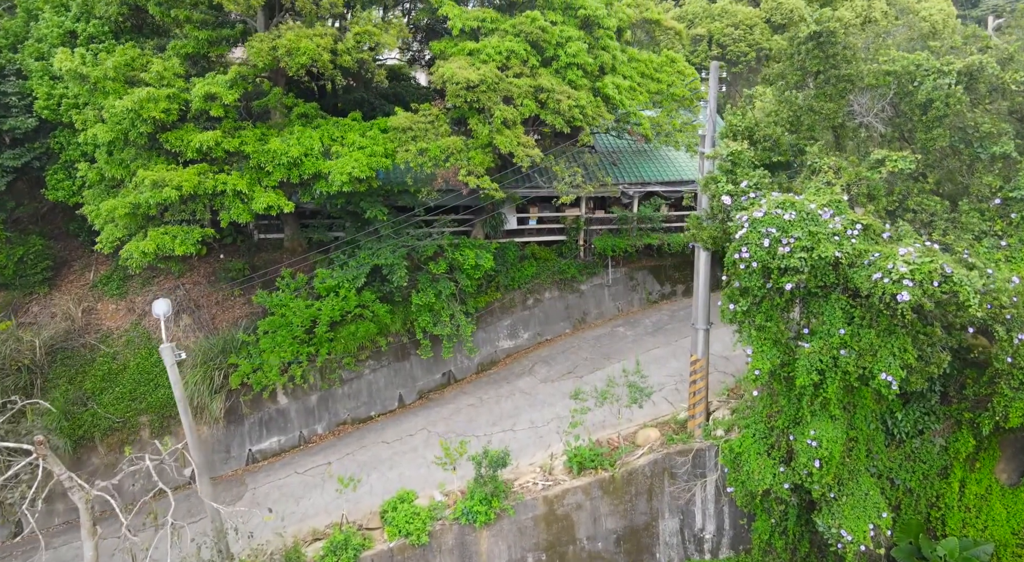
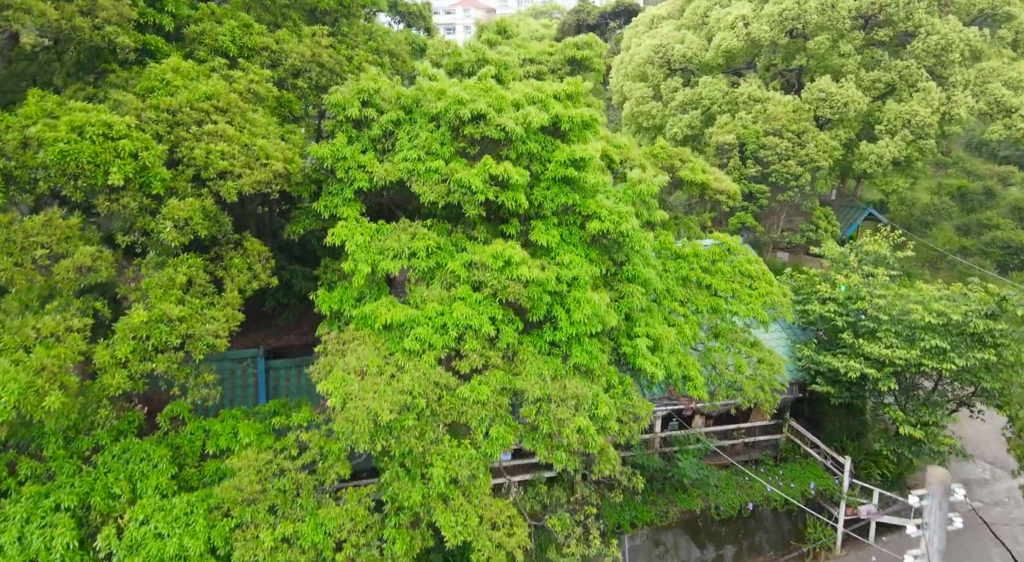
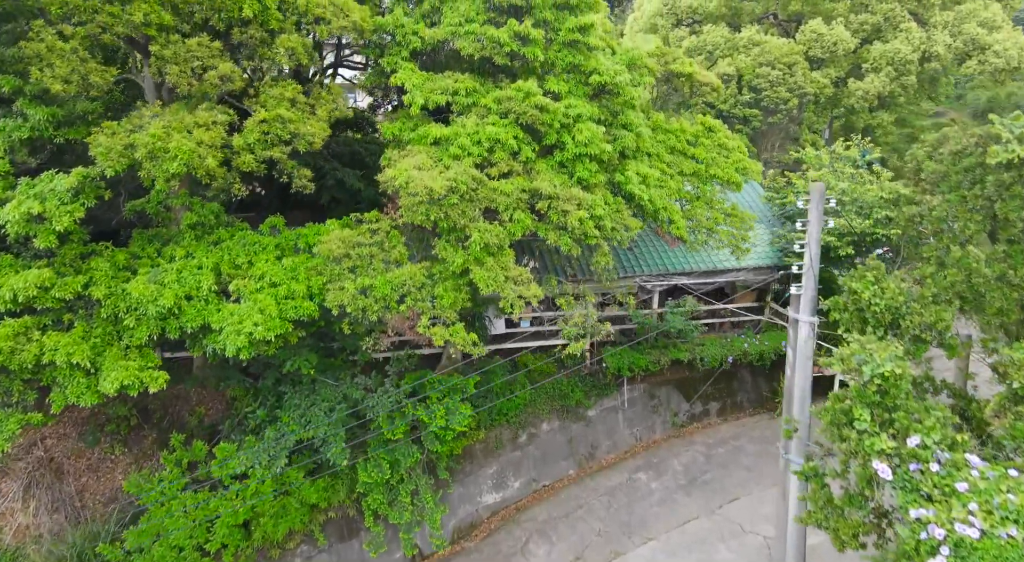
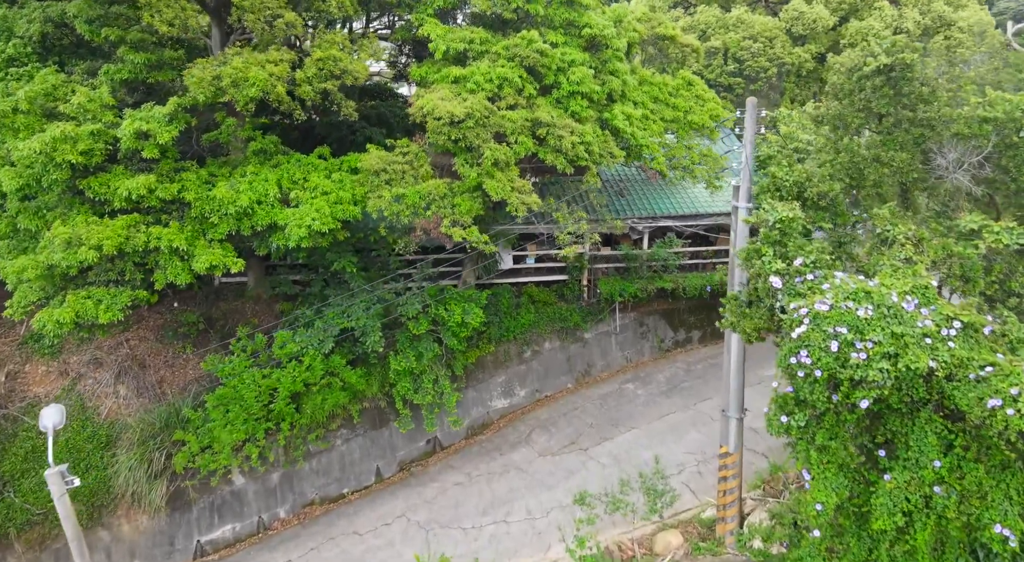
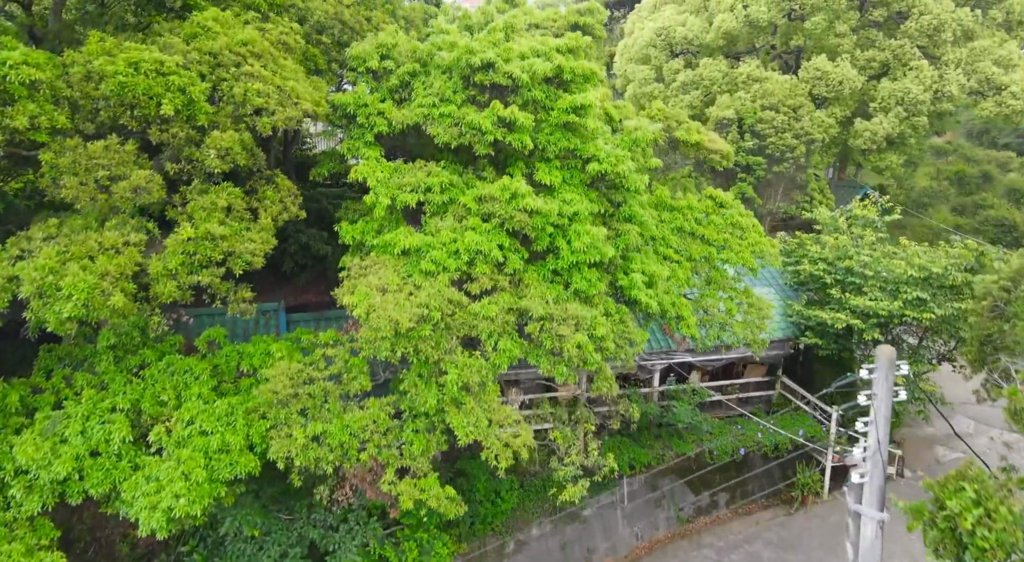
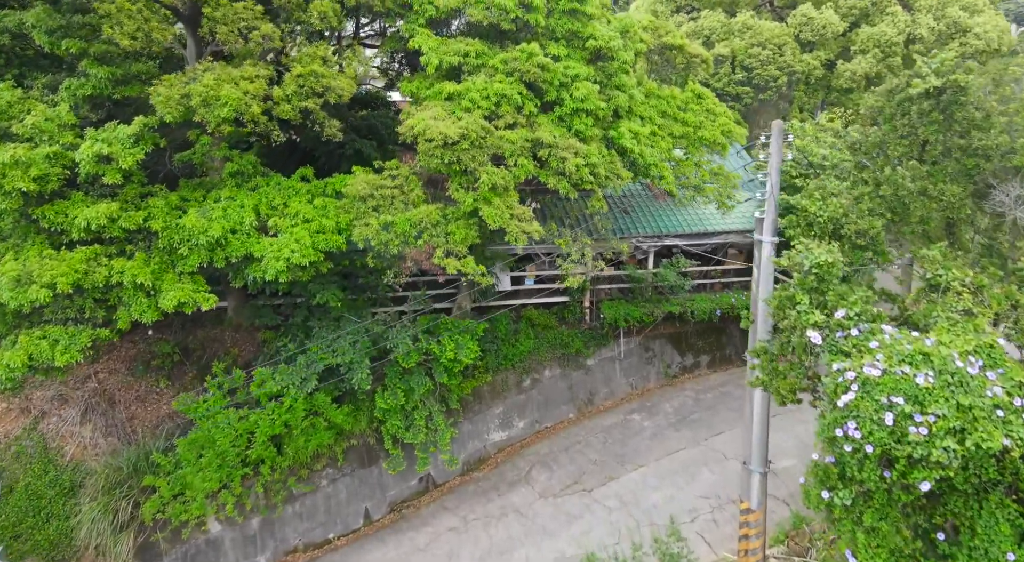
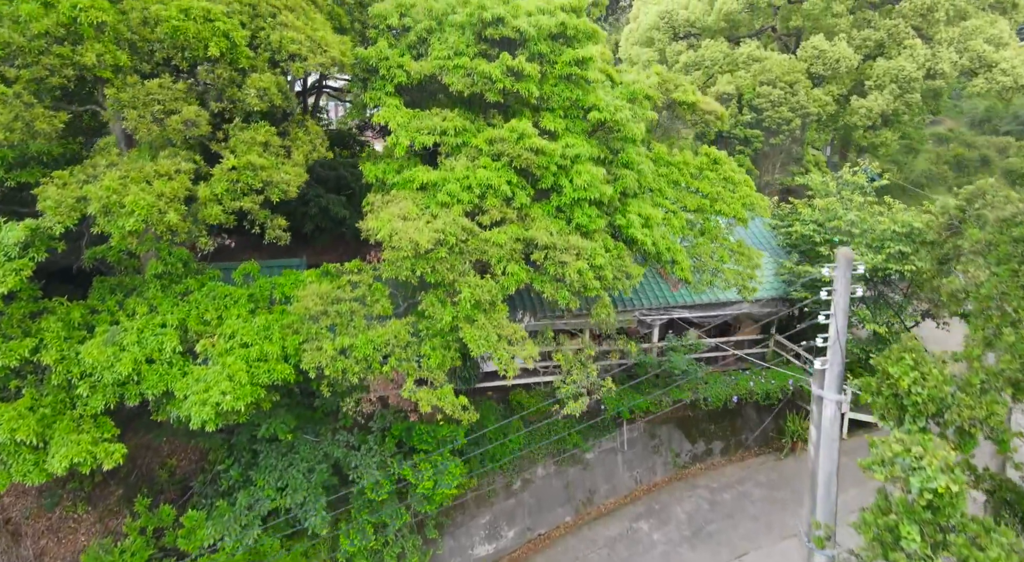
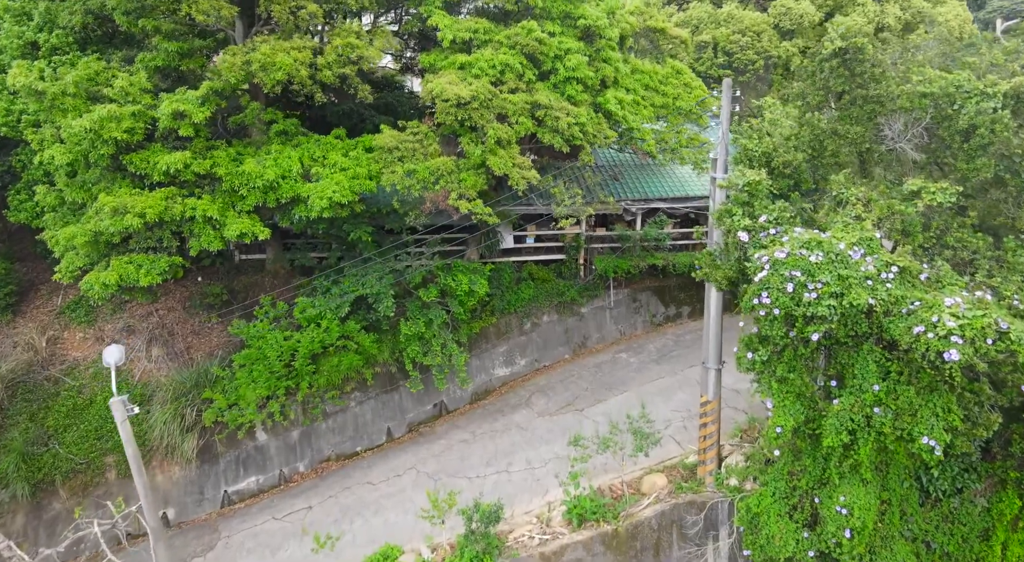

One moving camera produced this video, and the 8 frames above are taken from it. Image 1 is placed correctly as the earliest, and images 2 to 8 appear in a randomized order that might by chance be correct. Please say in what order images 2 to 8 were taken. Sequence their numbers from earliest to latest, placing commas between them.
8, 4, 6, 3, 7, 5, 2
